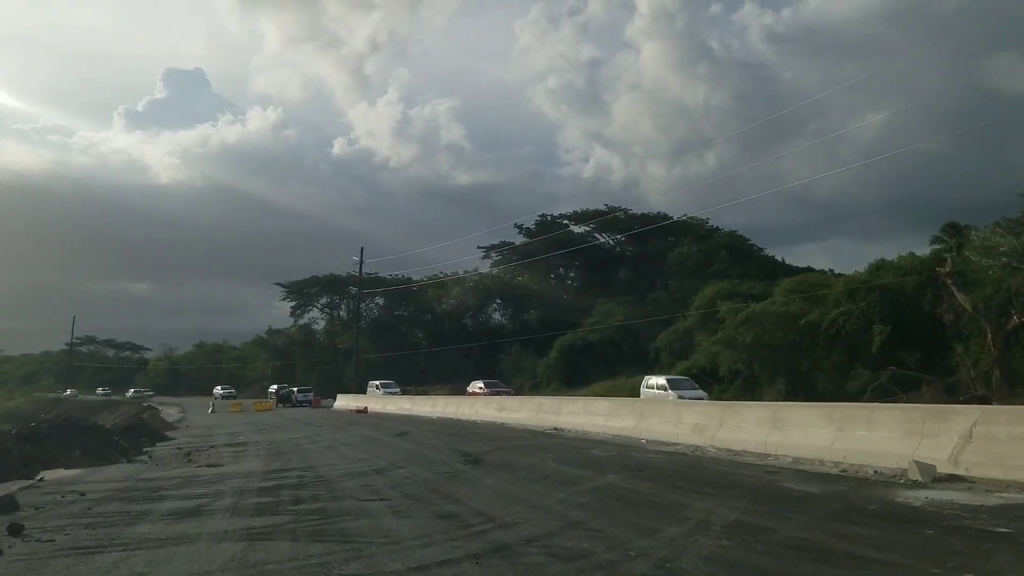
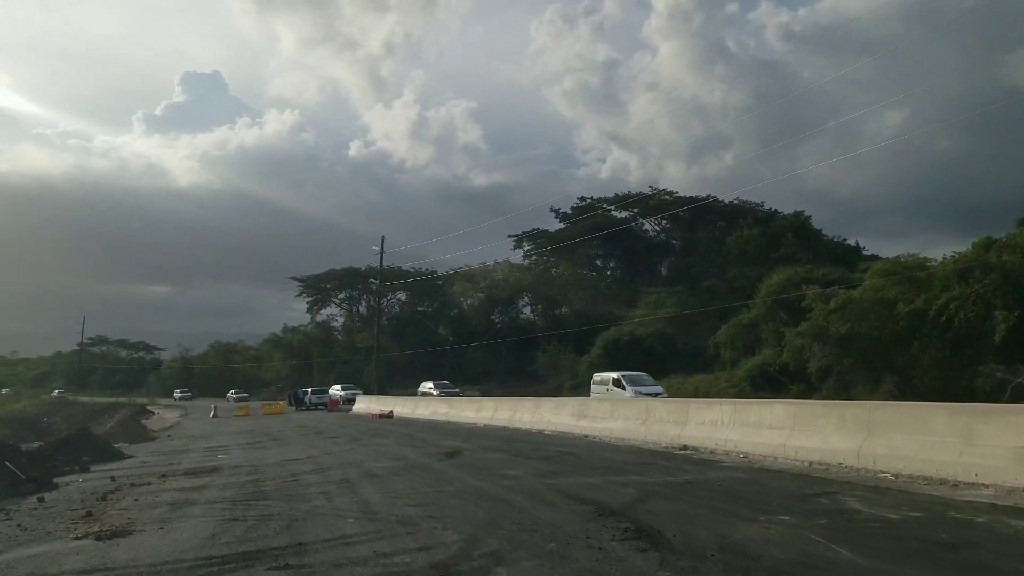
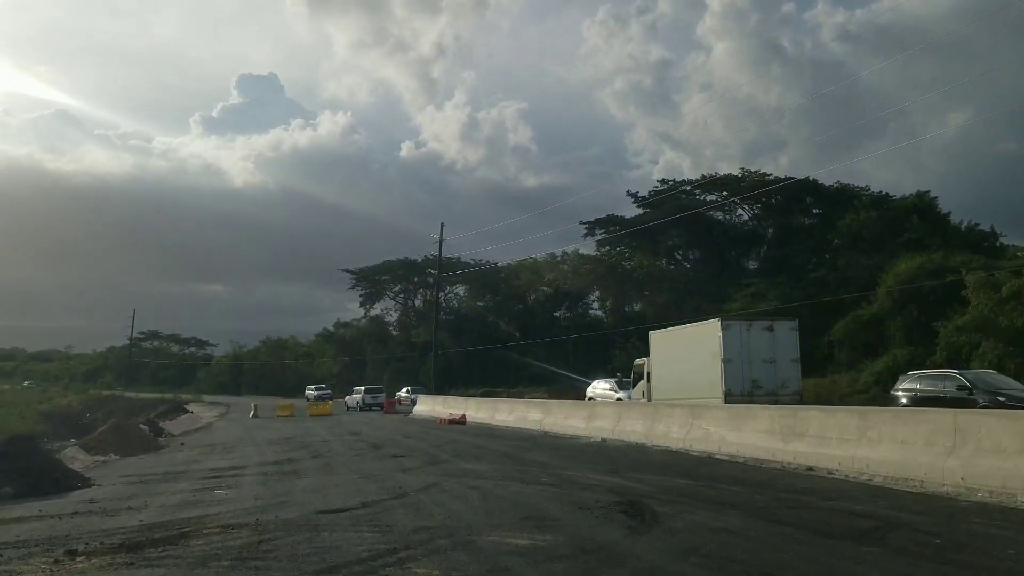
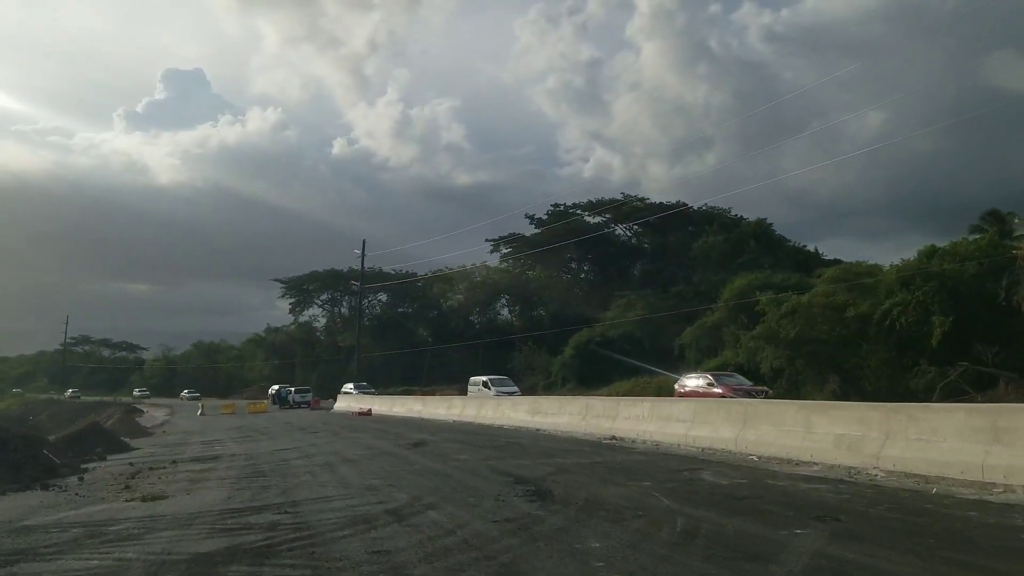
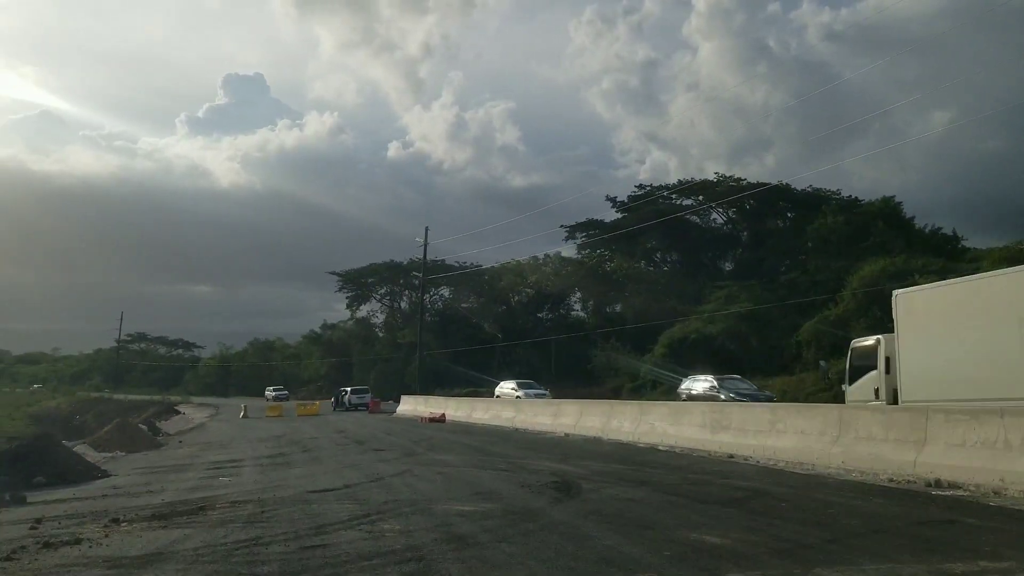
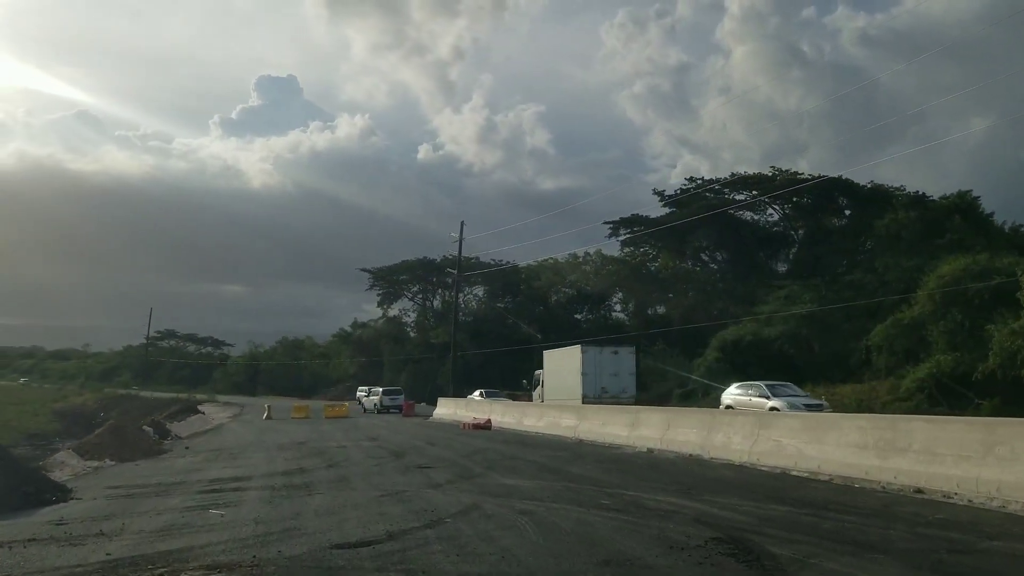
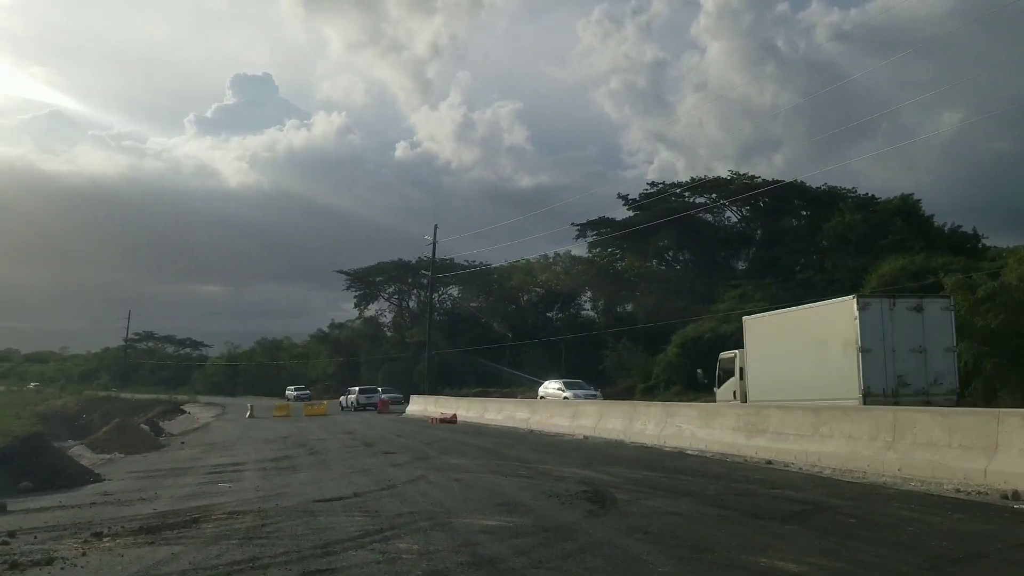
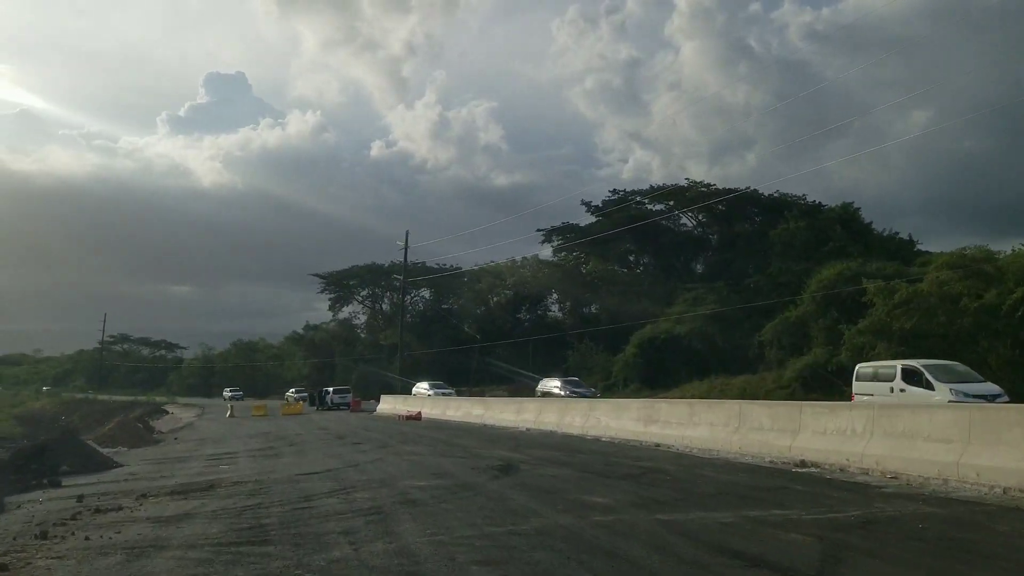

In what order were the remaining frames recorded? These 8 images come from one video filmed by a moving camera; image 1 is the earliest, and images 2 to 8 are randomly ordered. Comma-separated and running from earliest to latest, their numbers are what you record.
4, 2, 8, 5, 7, 3, 6
